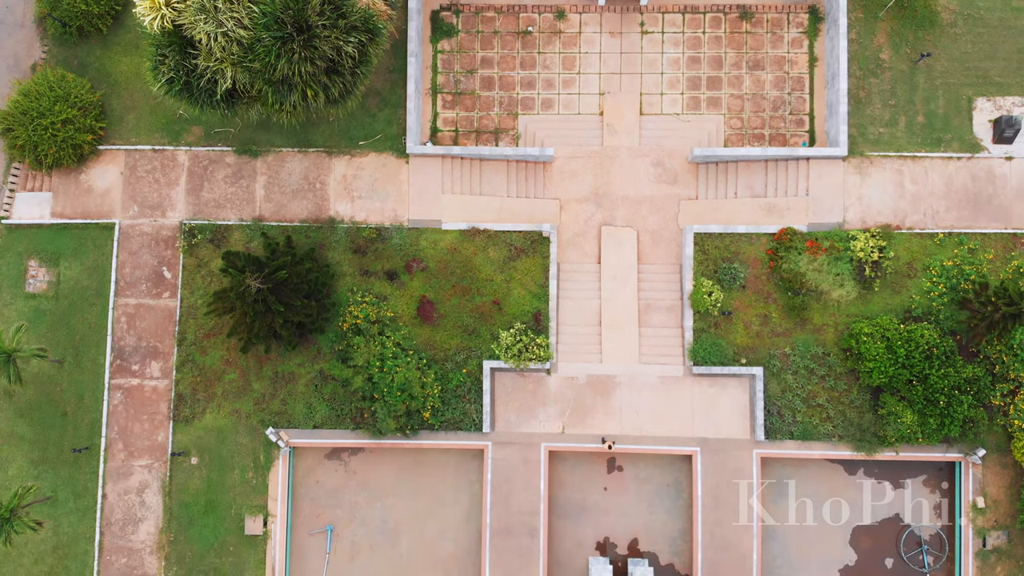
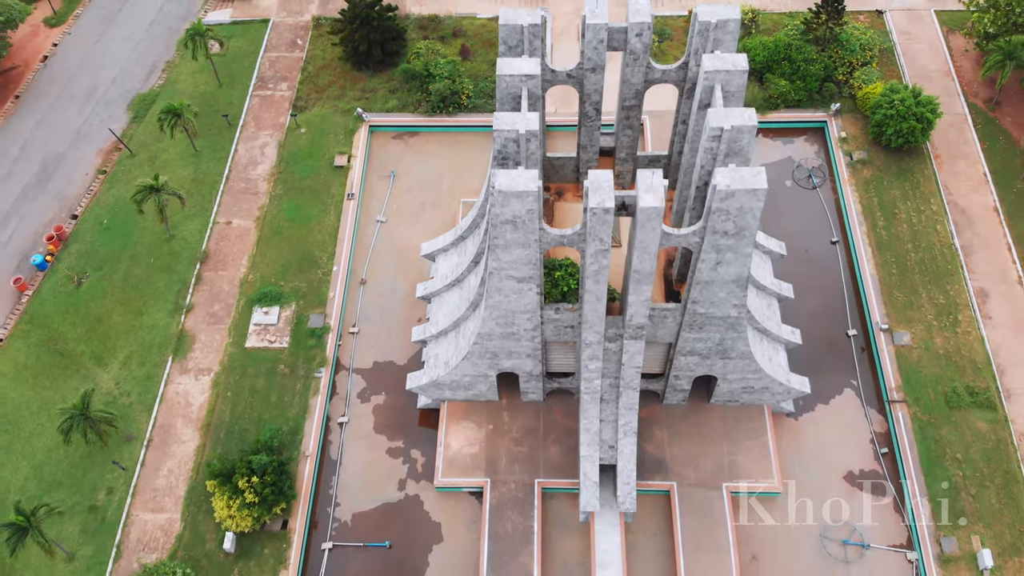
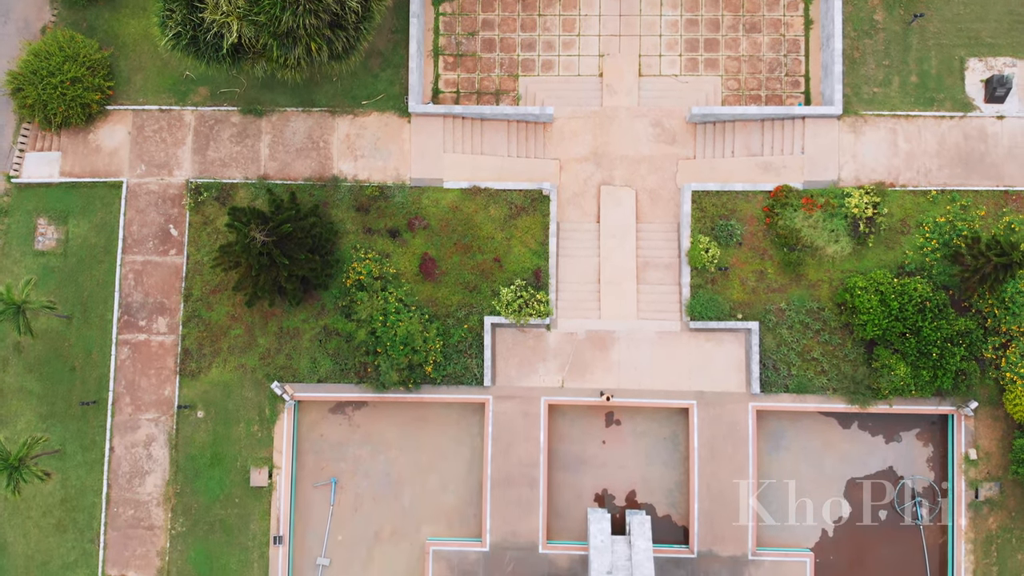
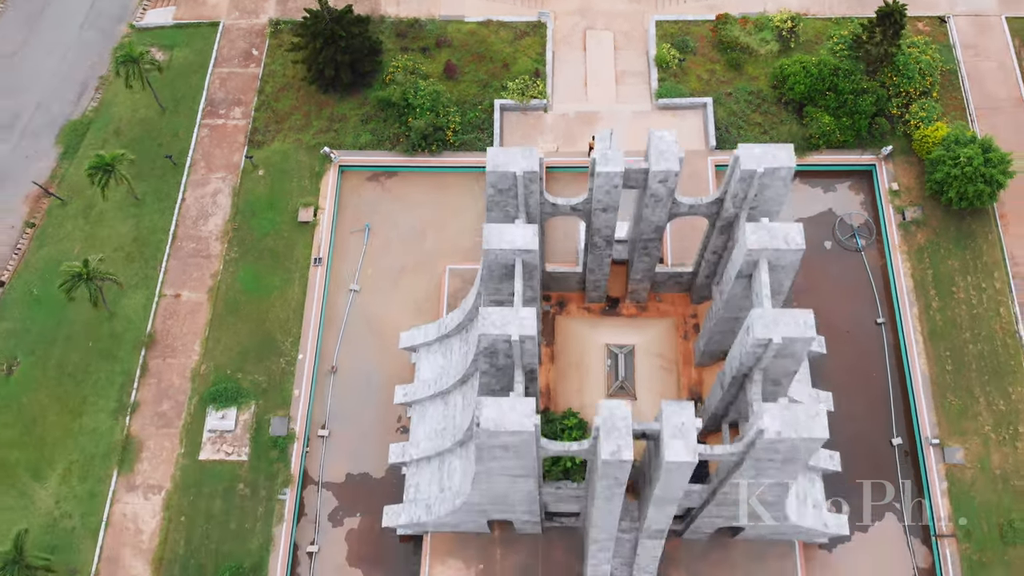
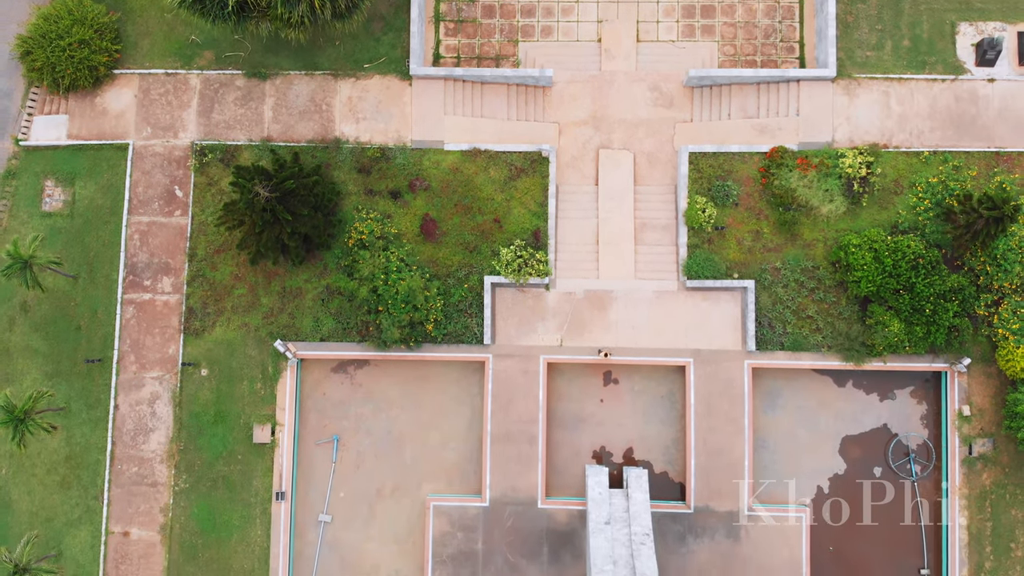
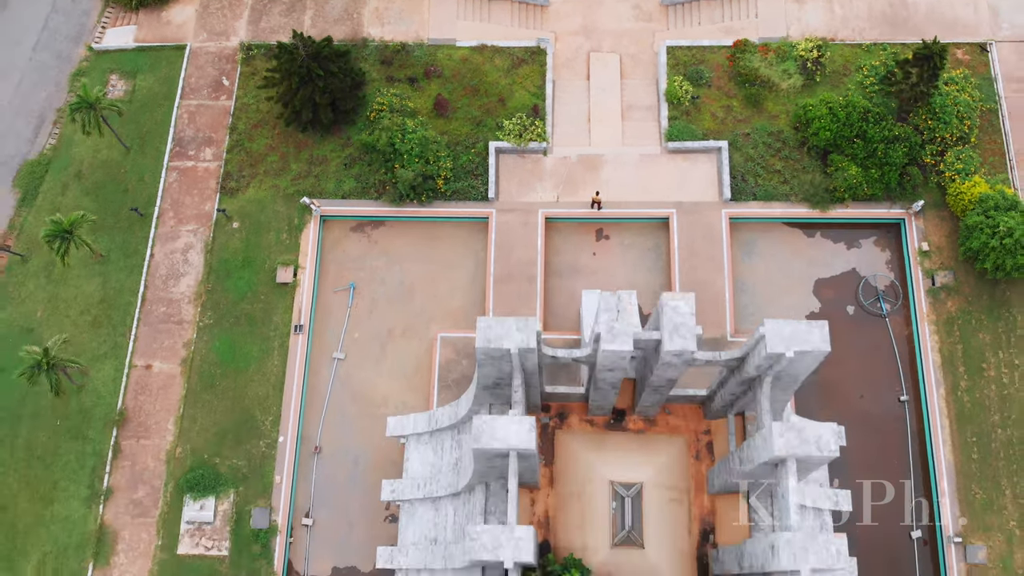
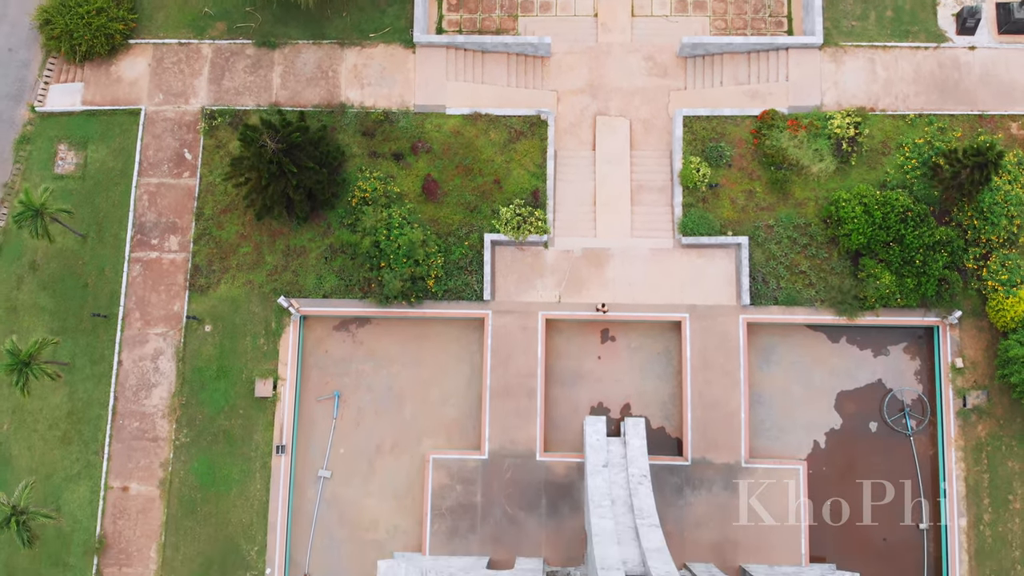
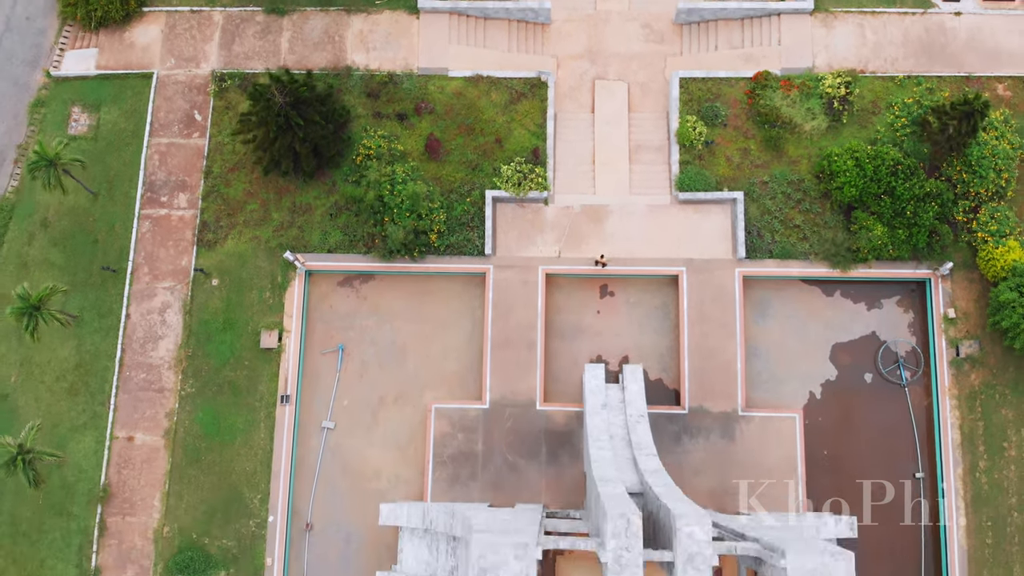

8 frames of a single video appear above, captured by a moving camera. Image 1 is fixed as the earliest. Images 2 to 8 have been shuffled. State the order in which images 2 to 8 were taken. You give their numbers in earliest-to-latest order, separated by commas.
3, 5, 7, 8, 6, 4, 2
